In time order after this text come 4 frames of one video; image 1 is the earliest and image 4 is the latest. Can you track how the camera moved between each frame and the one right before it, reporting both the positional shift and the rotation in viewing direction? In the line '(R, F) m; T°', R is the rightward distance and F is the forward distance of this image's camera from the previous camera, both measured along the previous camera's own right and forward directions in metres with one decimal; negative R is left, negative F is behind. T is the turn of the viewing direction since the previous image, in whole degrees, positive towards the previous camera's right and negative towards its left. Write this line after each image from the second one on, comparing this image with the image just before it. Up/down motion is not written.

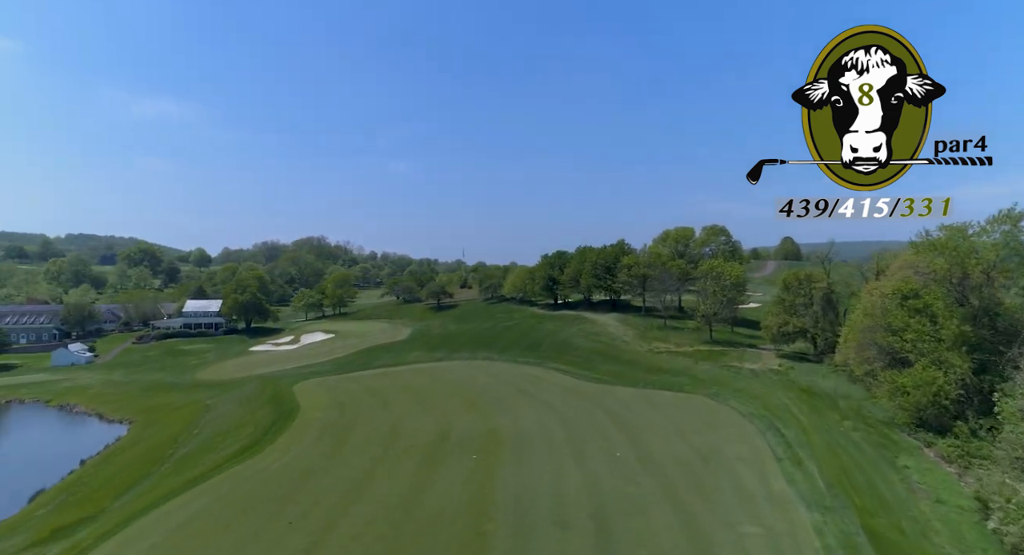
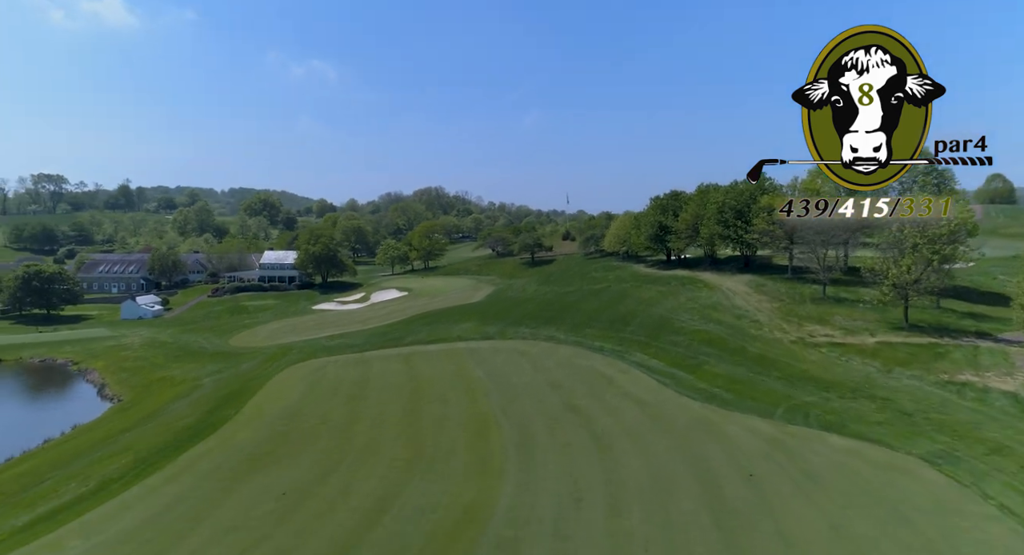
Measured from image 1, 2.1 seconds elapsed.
(+3.7, +17.0) m; -13°
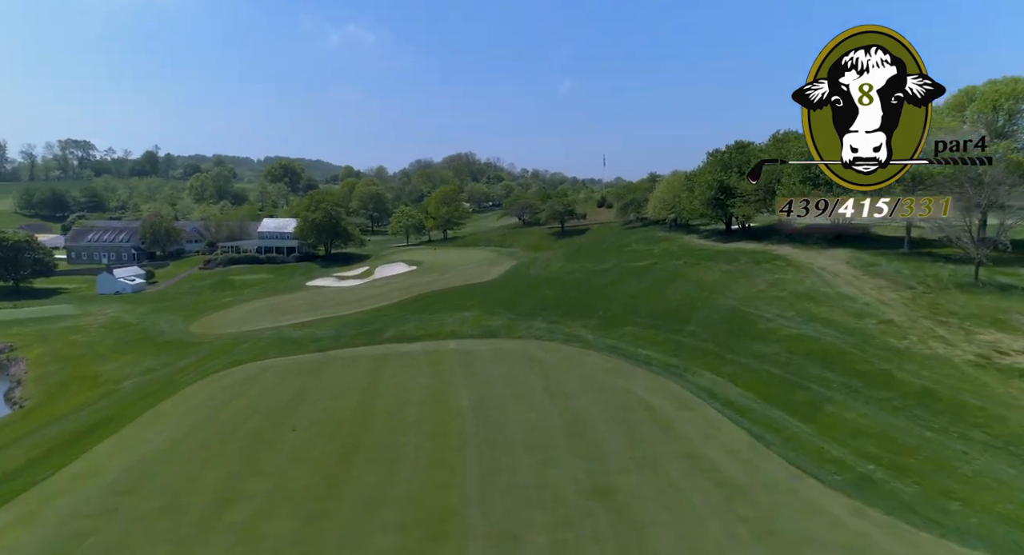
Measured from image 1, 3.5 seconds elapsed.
(+1.3, +11.4) m; -4°
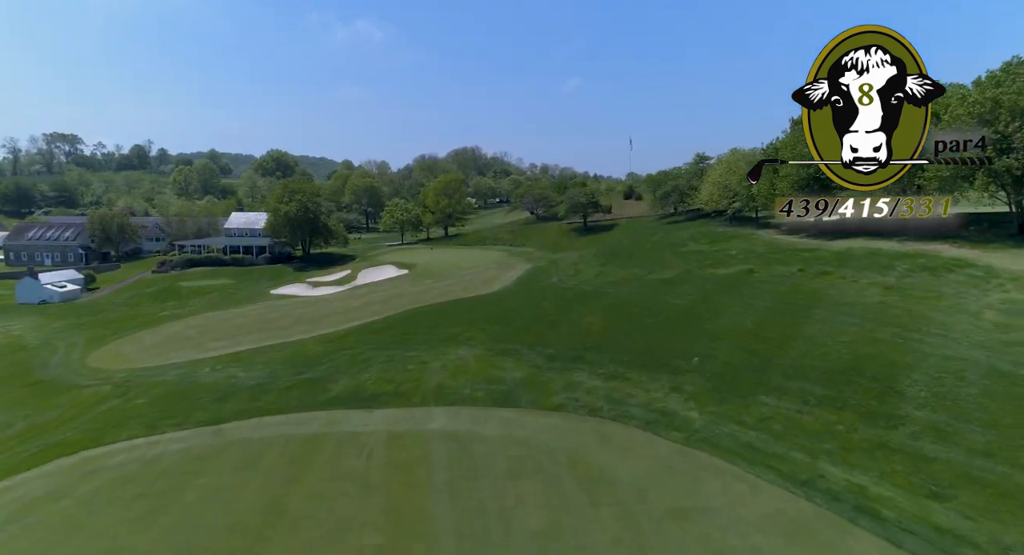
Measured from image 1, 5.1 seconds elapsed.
(-0.8, +12.9) m; -1°
